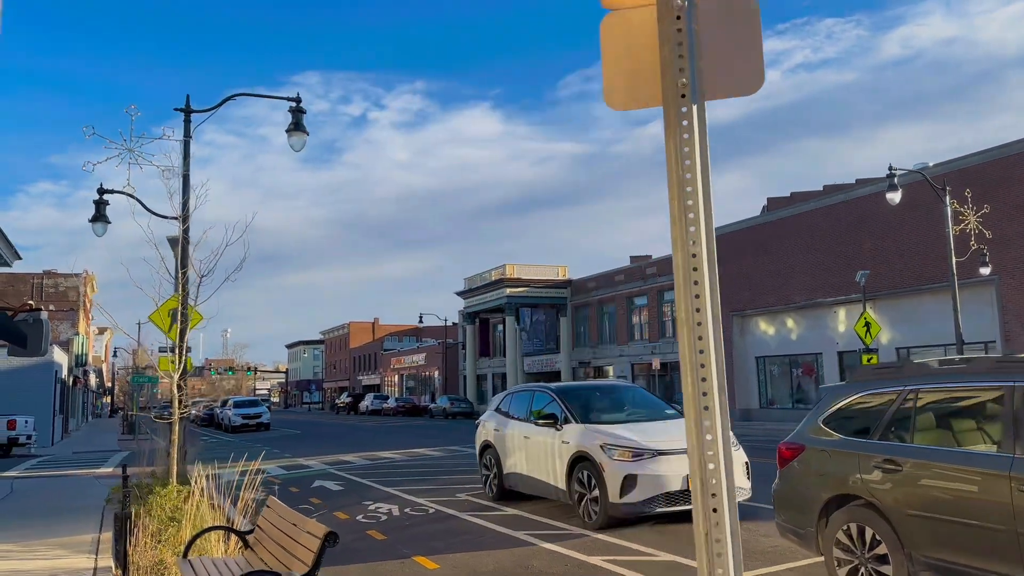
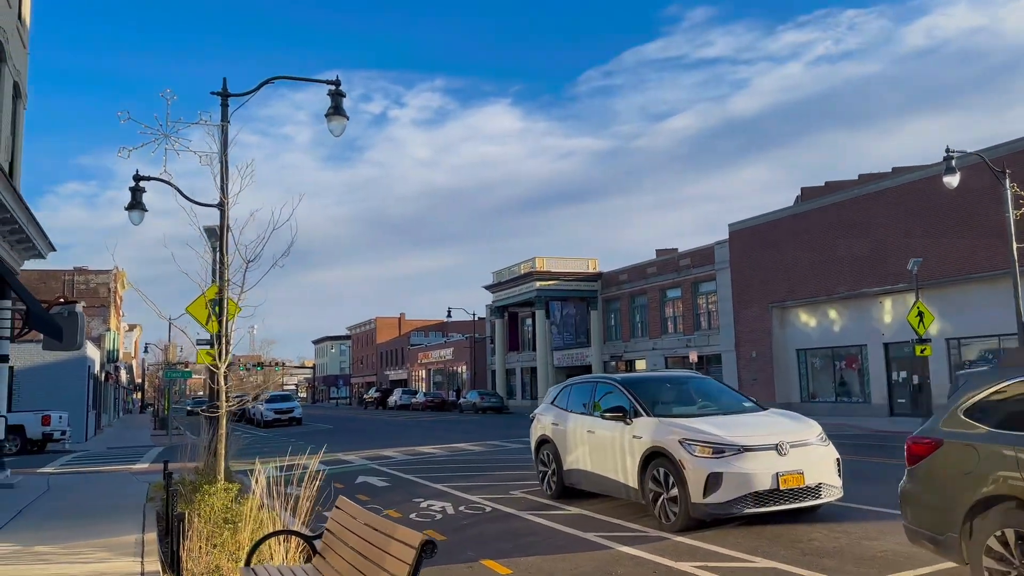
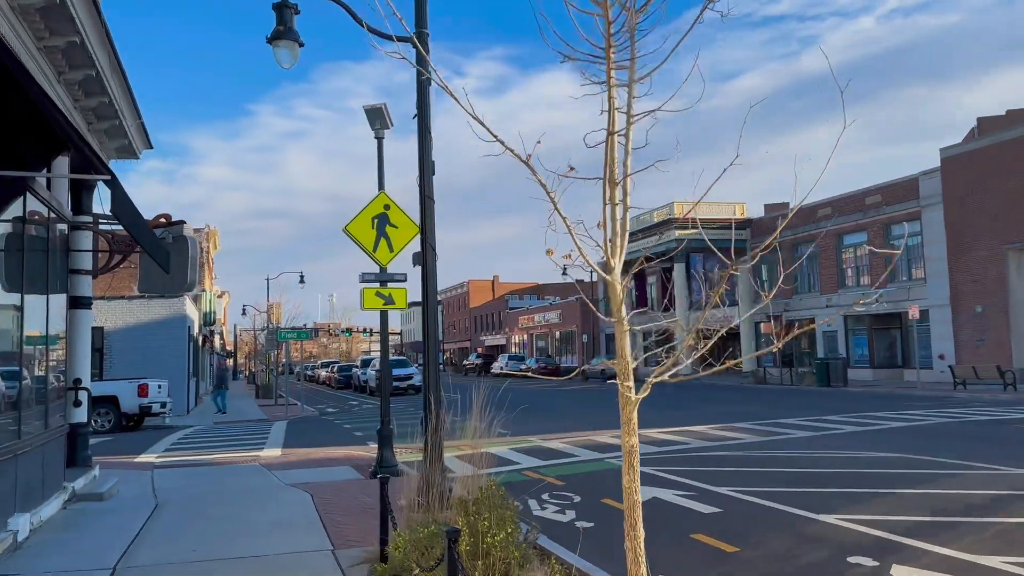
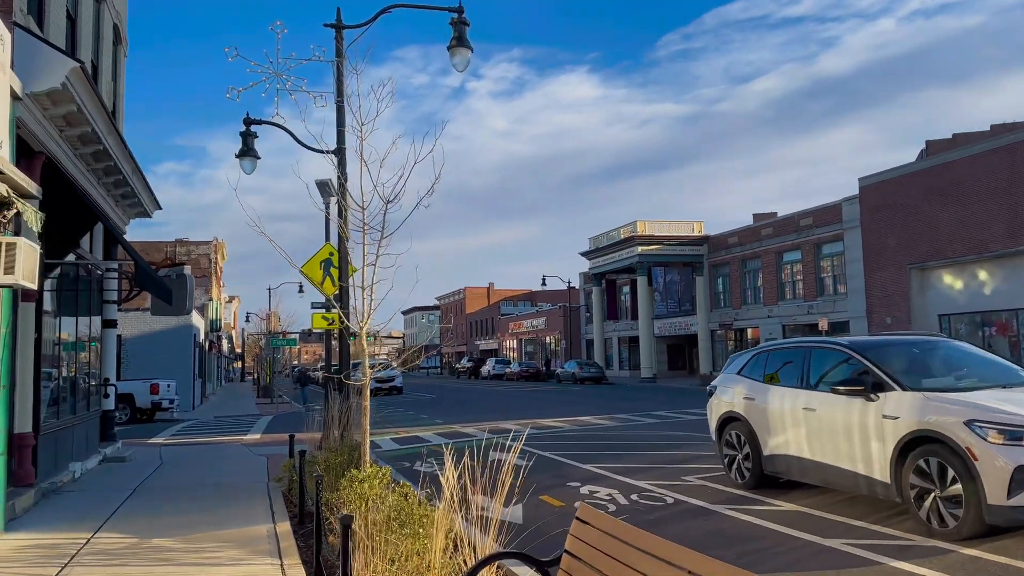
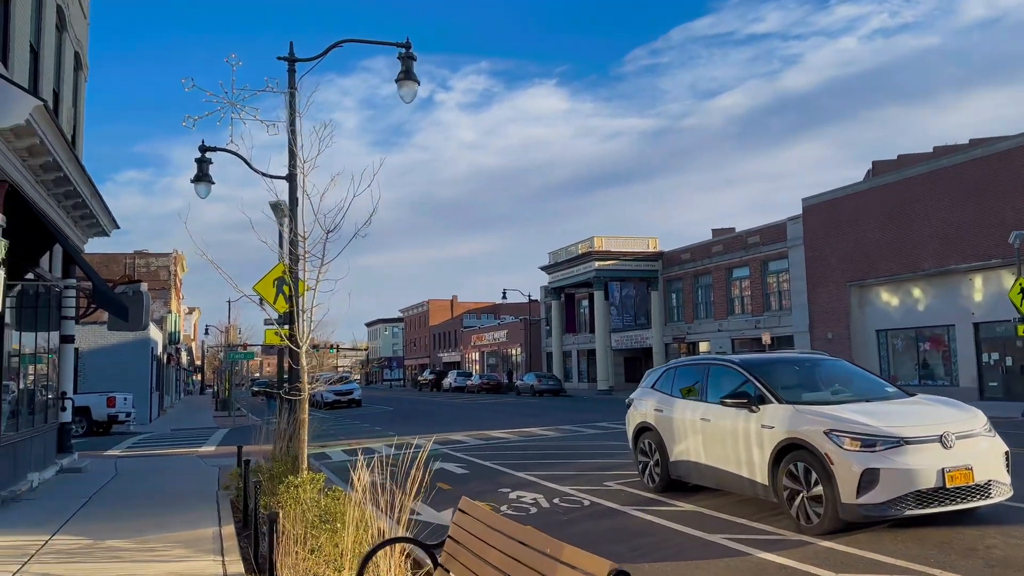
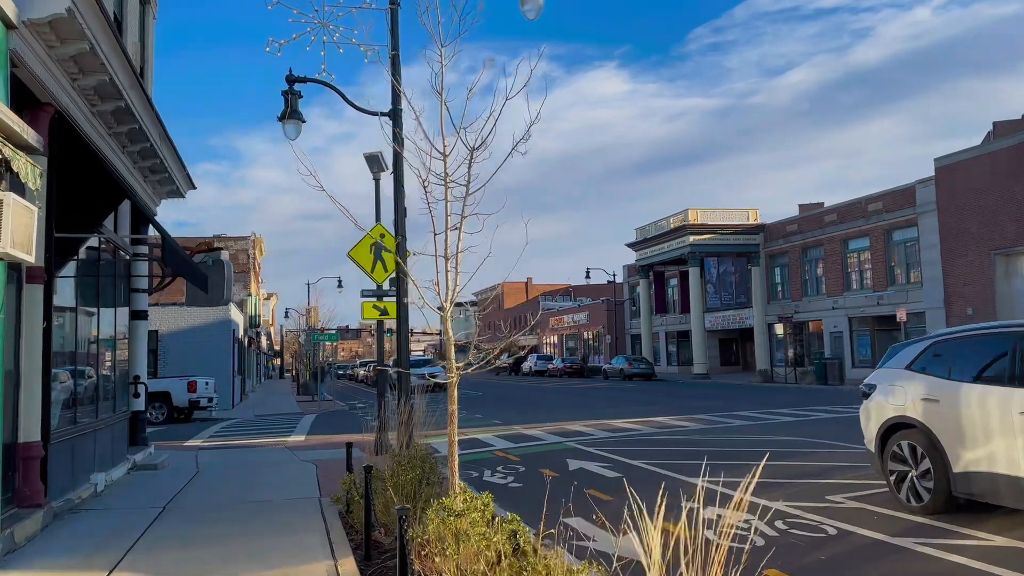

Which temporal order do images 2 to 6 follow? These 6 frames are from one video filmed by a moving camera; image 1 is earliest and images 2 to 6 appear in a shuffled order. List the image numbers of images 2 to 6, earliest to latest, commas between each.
2, 5, 4, 6, 3
